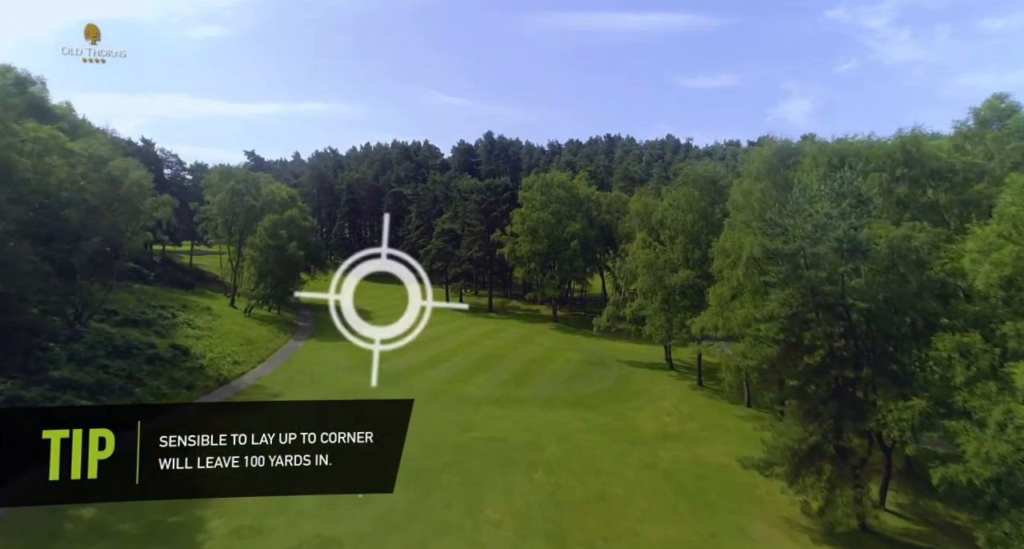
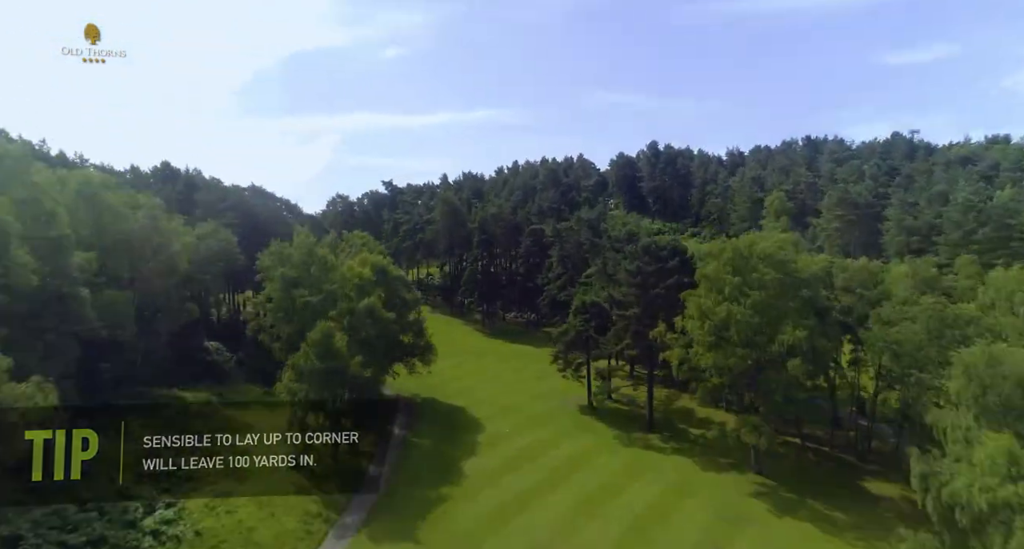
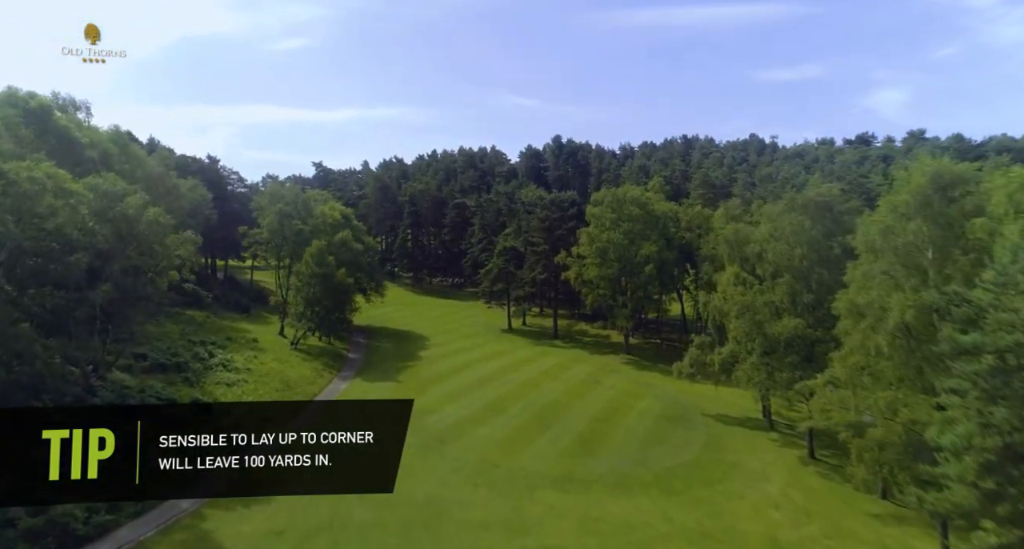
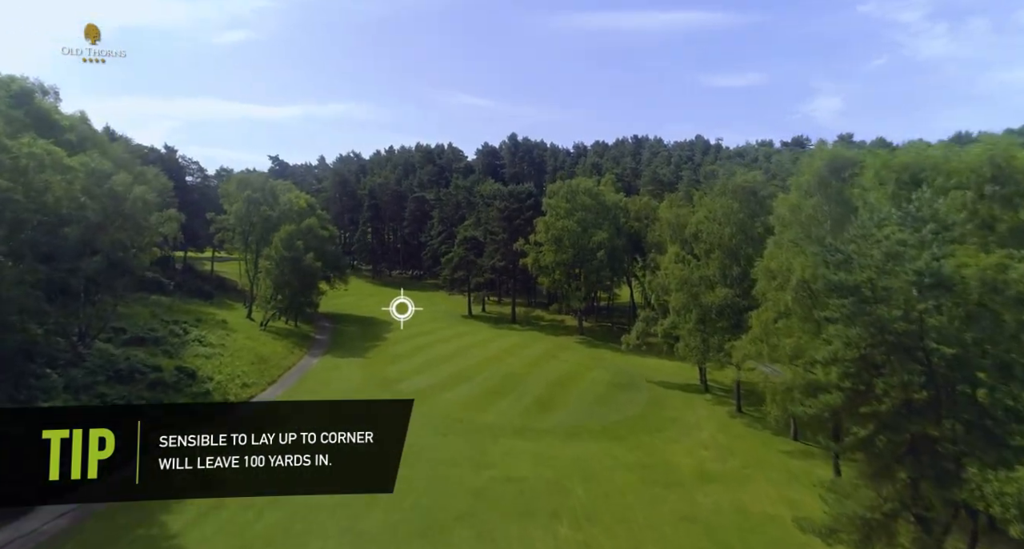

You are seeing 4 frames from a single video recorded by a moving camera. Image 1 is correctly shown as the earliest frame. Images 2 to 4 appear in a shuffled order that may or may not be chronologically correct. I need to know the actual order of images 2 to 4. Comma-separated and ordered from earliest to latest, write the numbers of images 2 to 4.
4, 3, 2
